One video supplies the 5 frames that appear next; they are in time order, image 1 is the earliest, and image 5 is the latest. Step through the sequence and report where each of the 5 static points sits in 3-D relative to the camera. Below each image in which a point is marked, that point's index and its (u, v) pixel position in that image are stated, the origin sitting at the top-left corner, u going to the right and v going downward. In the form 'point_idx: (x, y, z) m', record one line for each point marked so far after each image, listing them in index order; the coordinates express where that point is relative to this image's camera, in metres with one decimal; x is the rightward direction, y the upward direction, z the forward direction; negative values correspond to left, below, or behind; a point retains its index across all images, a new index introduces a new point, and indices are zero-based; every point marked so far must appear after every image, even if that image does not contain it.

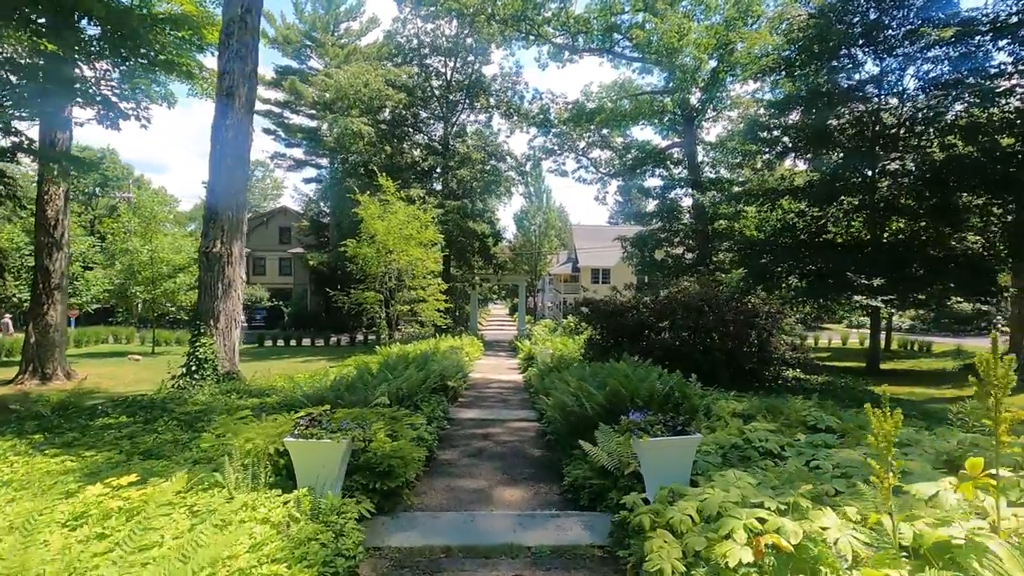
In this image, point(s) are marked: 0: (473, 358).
0: (-0.9, -1.6, +12.4) m
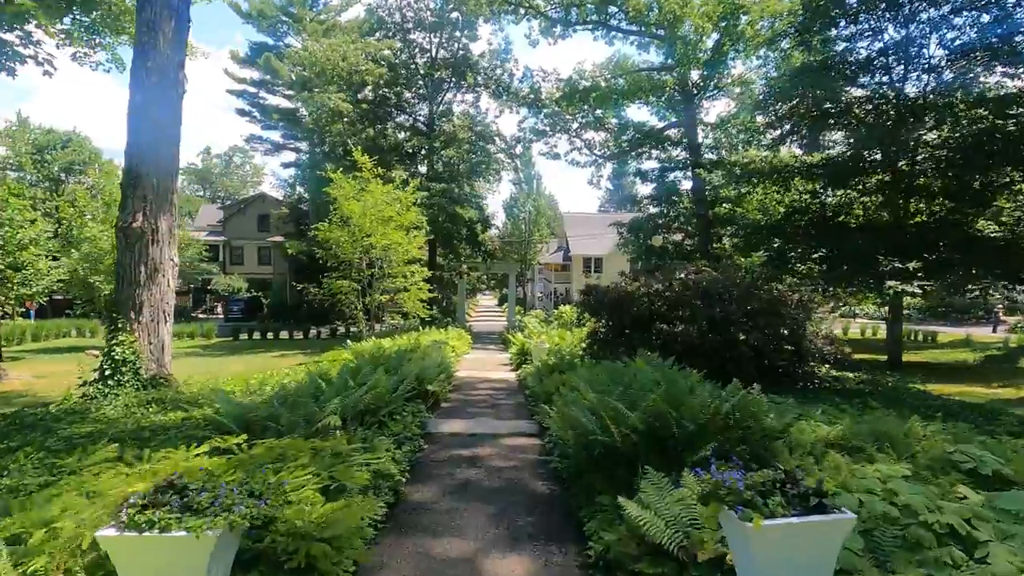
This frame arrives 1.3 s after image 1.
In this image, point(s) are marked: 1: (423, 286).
0: (-1.1, -1.4, +11.3) m
1: (-2.3, +0.1, +13.6) m
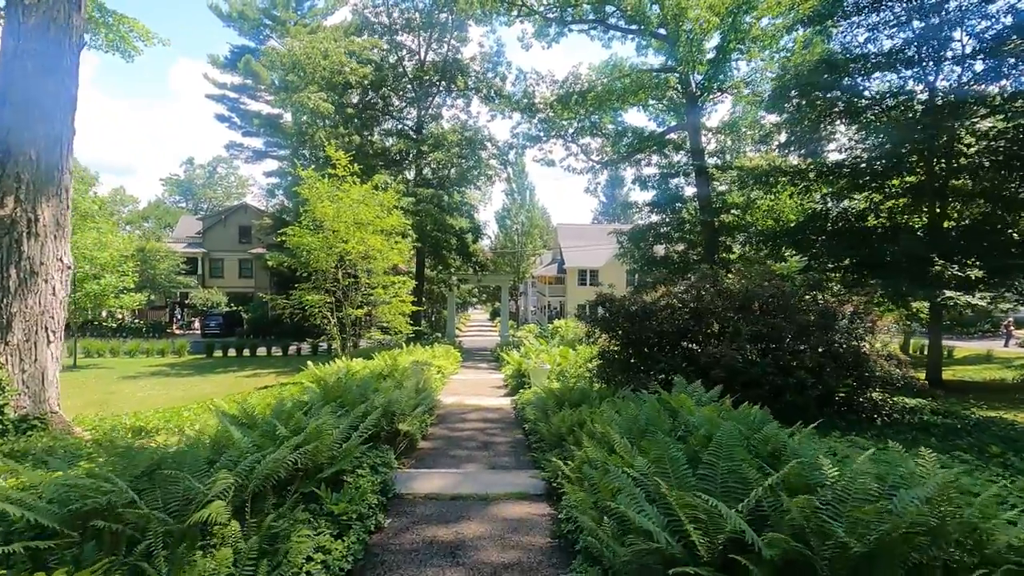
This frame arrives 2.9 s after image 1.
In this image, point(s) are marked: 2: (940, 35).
0: (-1.3, -1.6, +10.0) m
1: (-2.4, -0.2, +12.3) m
2: (+8.7, +5.1, +11.0) m
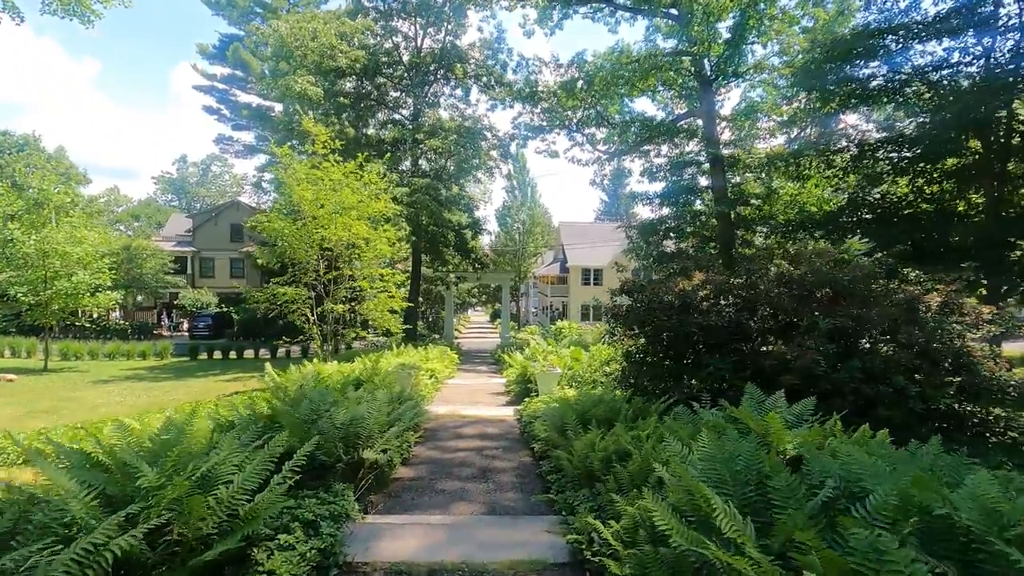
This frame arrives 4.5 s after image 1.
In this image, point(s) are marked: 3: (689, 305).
0: (-1.2, -1.5, +8.9) m
1: (-2.4, -0.1, +11.2) m
2: (+8.8, +5.2, +9.9) m
3: (+1.6, -0.1, +4.8) m
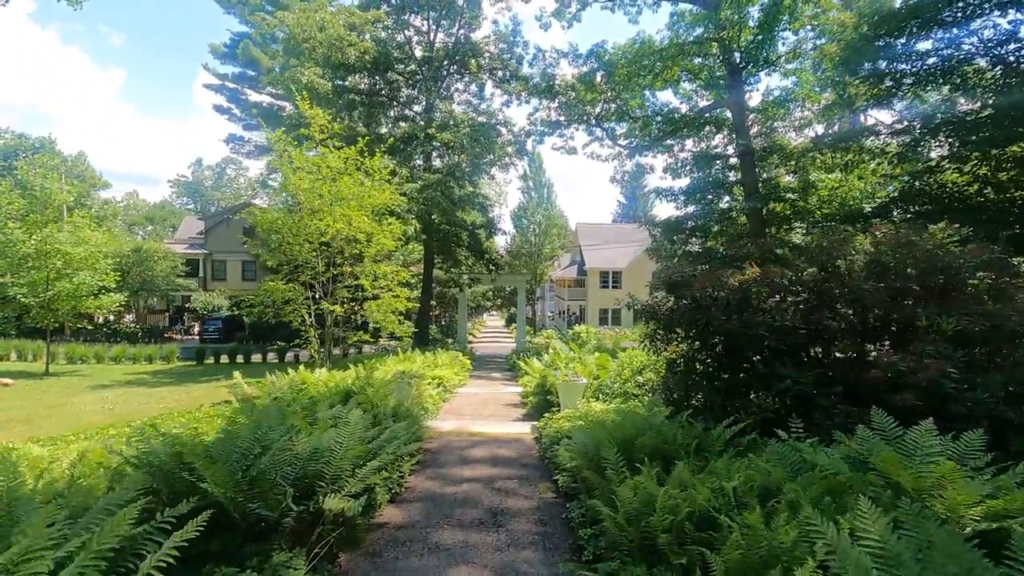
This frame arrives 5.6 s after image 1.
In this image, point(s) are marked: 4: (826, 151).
0: (-1.0, -1.5, +8.0) m
1: (-2.1, -0.1, +10.4) m
2: (+9.1, +5.2, +8.8) m
3: (+1.8, -0.1, +3.9) m
4: (+7.2, +2.8, +12.4) m
